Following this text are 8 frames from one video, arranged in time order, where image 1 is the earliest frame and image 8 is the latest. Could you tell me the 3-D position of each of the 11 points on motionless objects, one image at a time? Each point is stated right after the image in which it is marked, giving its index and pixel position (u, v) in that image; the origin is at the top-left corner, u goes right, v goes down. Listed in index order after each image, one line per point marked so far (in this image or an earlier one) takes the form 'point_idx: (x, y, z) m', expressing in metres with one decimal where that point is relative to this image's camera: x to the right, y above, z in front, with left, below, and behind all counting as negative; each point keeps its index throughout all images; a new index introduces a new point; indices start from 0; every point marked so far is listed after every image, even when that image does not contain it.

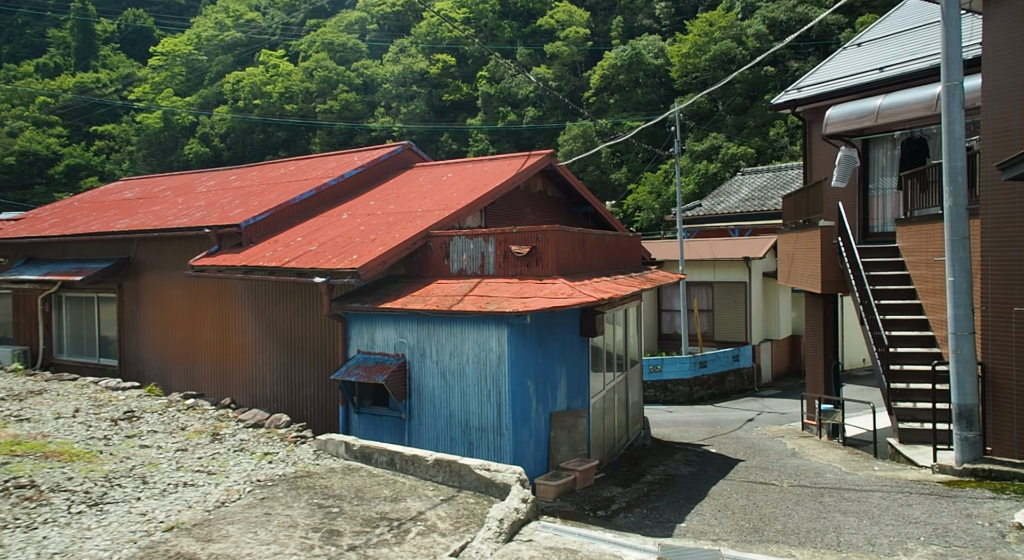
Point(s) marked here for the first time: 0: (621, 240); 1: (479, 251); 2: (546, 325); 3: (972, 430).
0: (+1.5, +0.6, +11.9) m
1: (-0.3, +0.3, +8.9) m
2: (+0.3, -0.4, +8.4) m
3: (+5.2, -1.7, +10.0) m
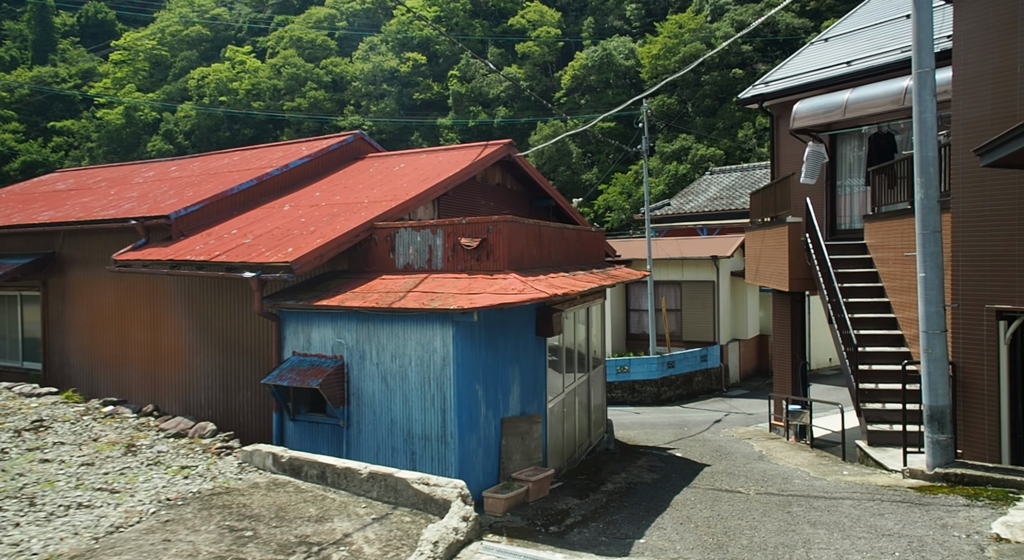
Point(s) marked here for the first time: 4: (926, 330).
0: (+0.9, +0.6, +11.4) m
1: (-0.8, +0.4, +8.3) m
2: (-0.1, -0.4, +7.8) m
3: (+4.7, -1.7, +9.6) m
4: (+4.5, -0.5, +9.6) m
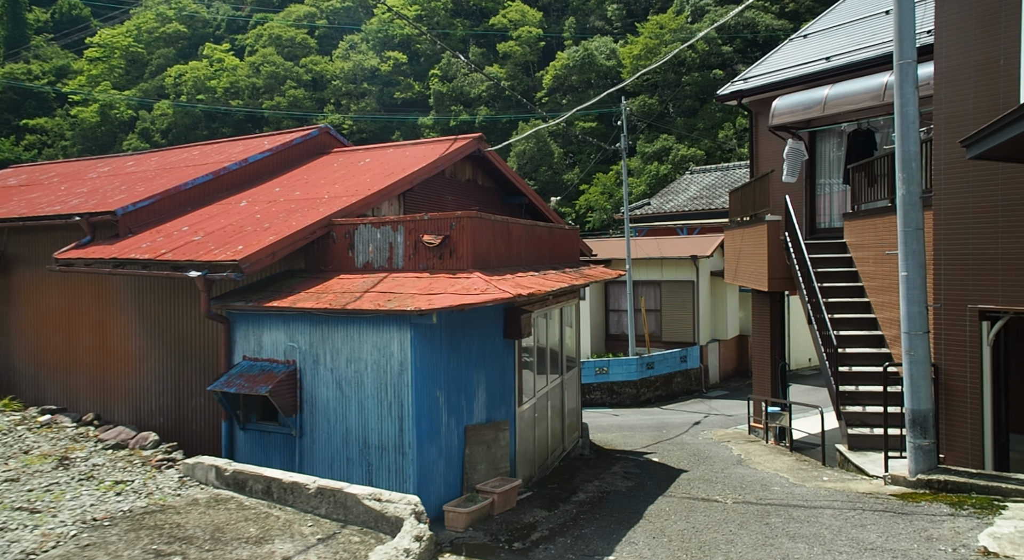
0: (+0.5, +0.6, +11.0) m
1: (-1.1, +0.4, +7.9) m
2: (-0.4, -0.4, +7.4) m
3: (+4.4, -1.7, +9.3) m
4: (+4.2, -0.5, +9.3) m
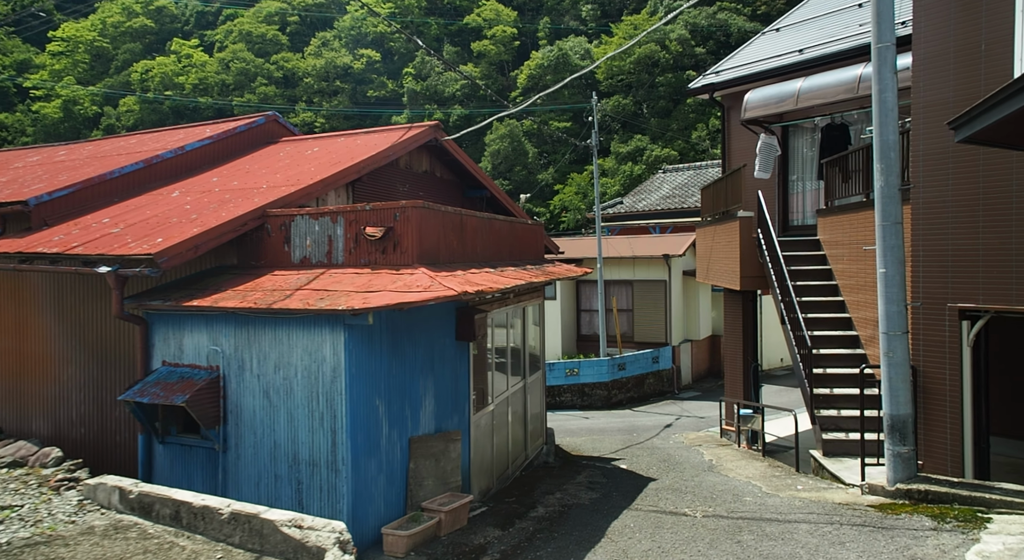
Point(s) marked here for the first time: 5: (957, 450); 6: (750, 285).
0: (0.0, +0.6, +10.4) m
1: (-1.5, +0.4, +7.2) m
2: (-0.8, -0.4, +6.7) m
3: (+3.9, -1.6, +8.8) m
4: (+3.7, -0.5, +8.8) m
5: (+4.6, -1.7, +9.1) m
6: (+3.9, -0.1, +14.3) m
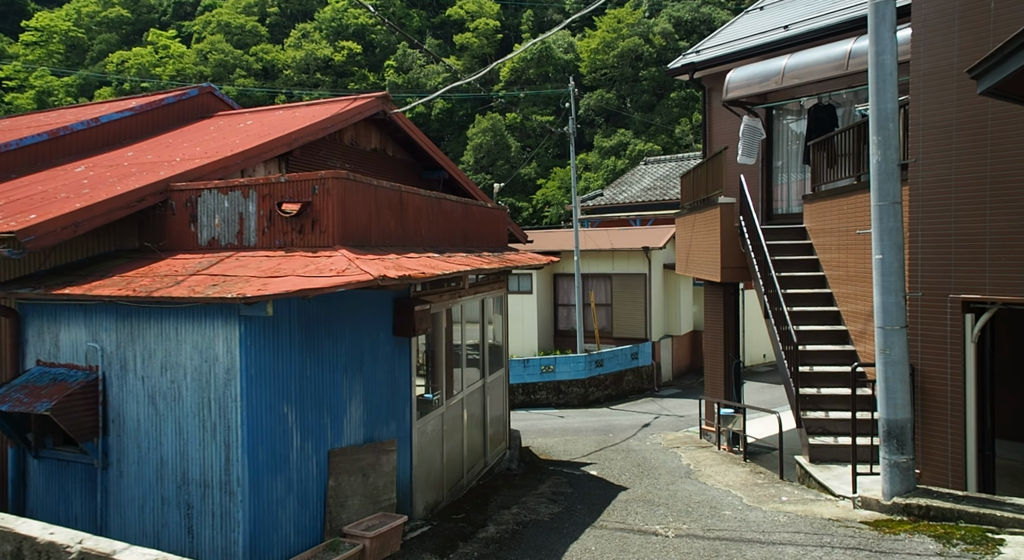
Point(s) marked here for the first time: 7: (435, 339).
0: (-0.4, +0.7, +9.3) m
1: (-1.9, +0.5, +6.2) m
2: (-1.2, -0.3, +5.7) m
3: (+3.5, -1.5, +7.8) m
4: (+3.3, -0.4, +7.8) m
5: (+4.1, -1.6, +8.2) m
6: (+3.3, +0.1, +13.4) m
7: (-0.7, -0.6, +8.4) m
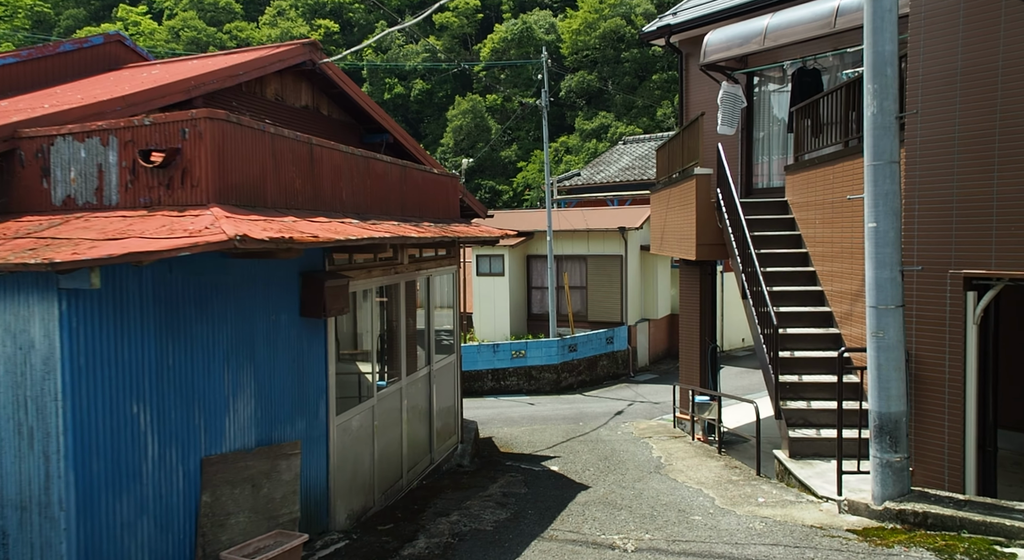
0: (-0.9, +1.0, +8.2) m
1: (-2.4, +0.7, +5.0) m
2: (-1.7, -0.1, +4.5) m
3: (+3.0, -1.3, +6.8) m
4: (+2.8, -0.2, +6.8) m
5: (+3.6, -1.4, +7.2) m
6: (+2.7, +0.4, +12.4) m
7: (-1.2, -0.3, +7.3) m
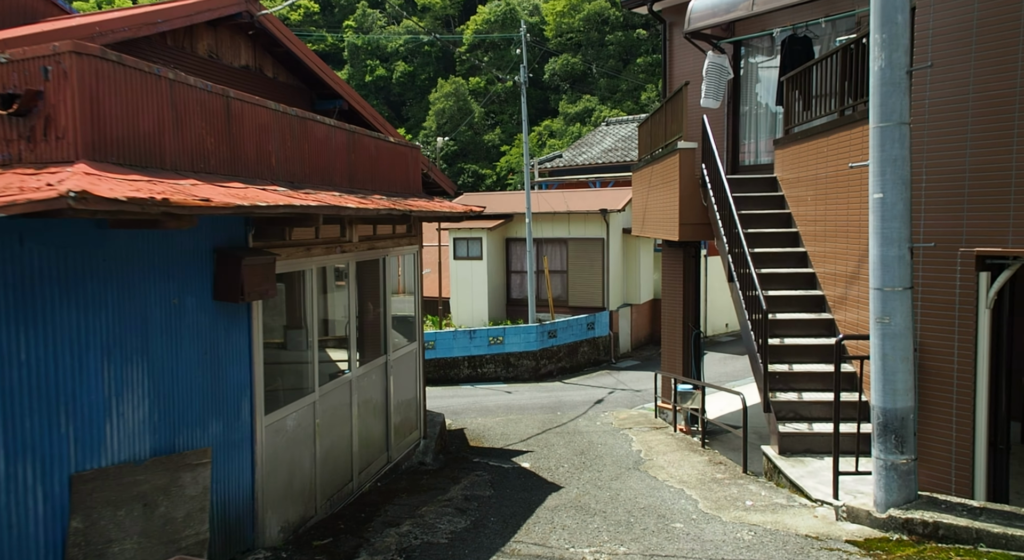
0: (-1.3, +1.1, +7.3) m
1: (-2.7, +0.8, +4.1) m
2: (-1.9, 0.0, +3.7) m
3: (+2.7, -1.2, +6.0) m
4: (+2.5, -0.1, +6.0) m
5: (+3.3, -1.3, +6.4) m
6: (+2.3, +0.6, +11.6) m
7: (-1.5, -0.2, +6.5) m
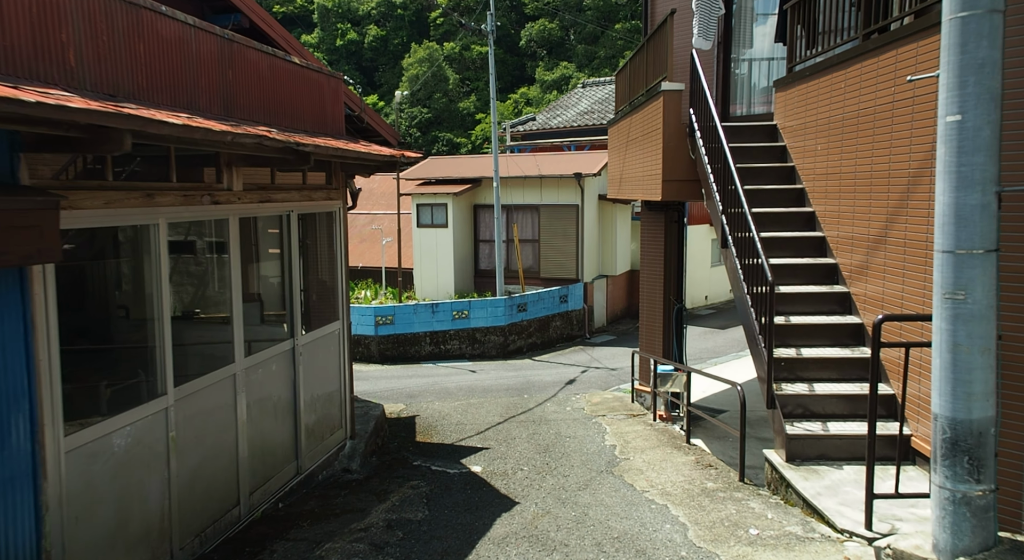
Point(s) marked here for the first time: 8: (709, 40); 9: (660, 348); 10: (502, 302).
0: (-1.7, +1.4, +5.5) m
1: (-3.0, +0.9, +2.2) m
2: (-2.3, +0.1, +1.8) m
3: (+2.3, -1.0, +4.3) m
4: (+2.1, +0.1, +4.3) m
5: (+2.9, -1.1, +4.7) m
6: (+1.8, +1.0, +9.8) m
7: (-1.9, 0.0, +4.6) m
8: (+2.3, +2.9, +10.4) m
9: (+2.1, -0.9, +12.3) m
10: (-0.3, -0.5, +18.6) m
